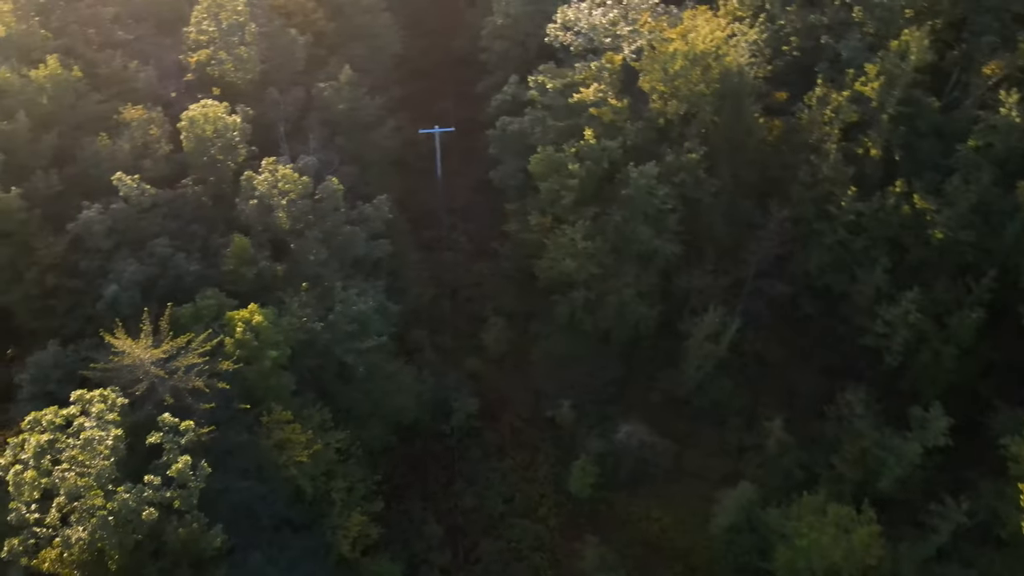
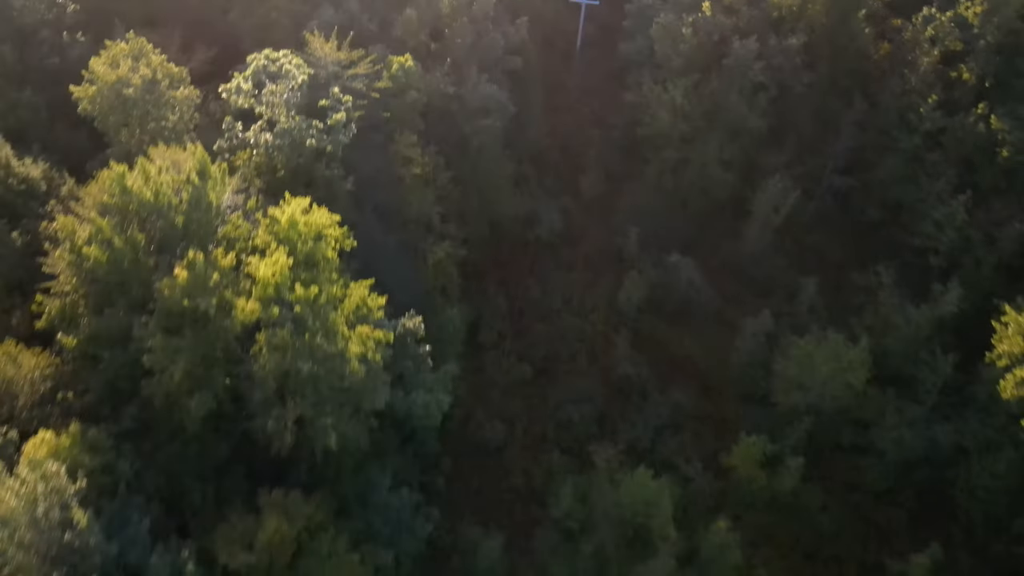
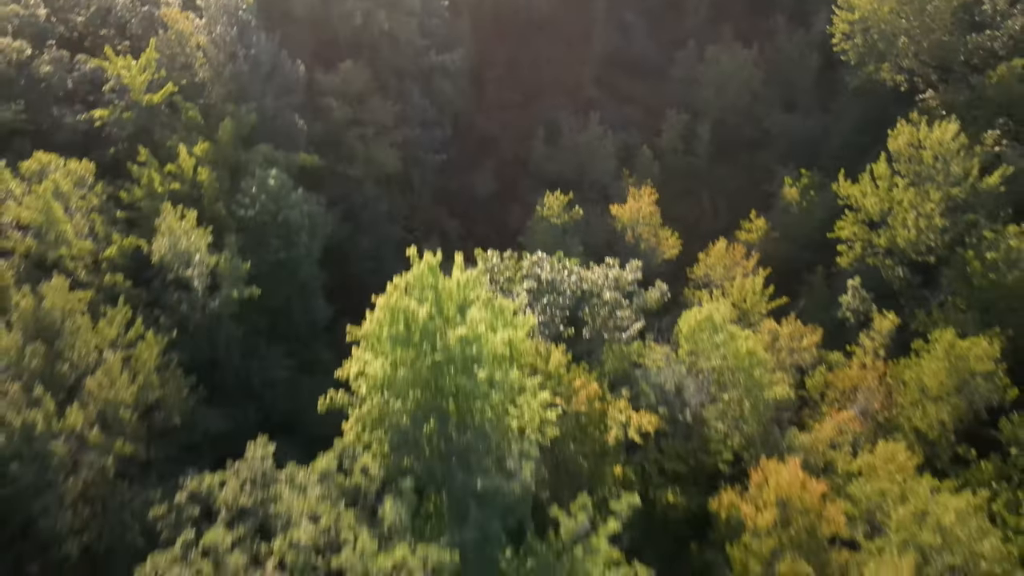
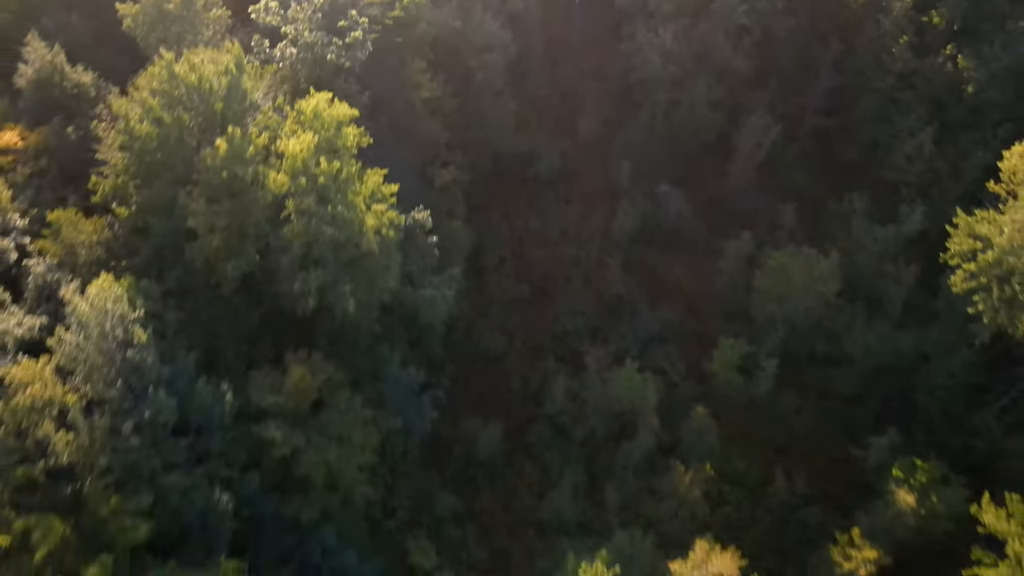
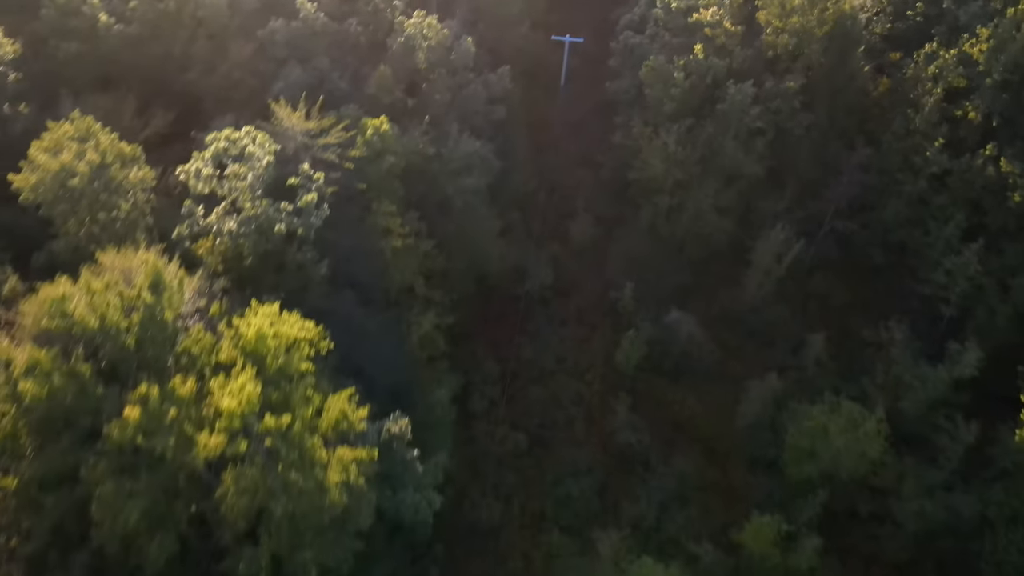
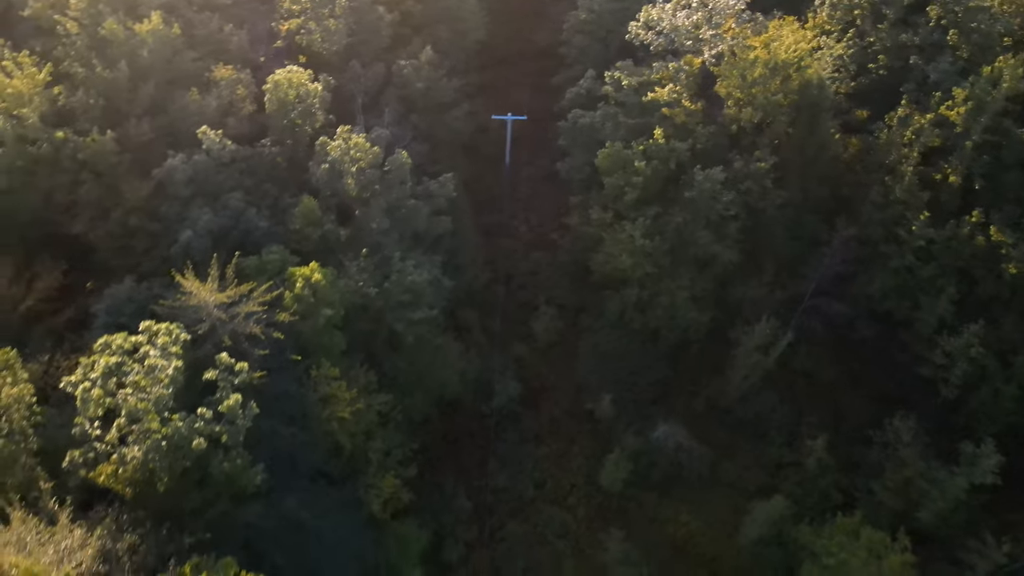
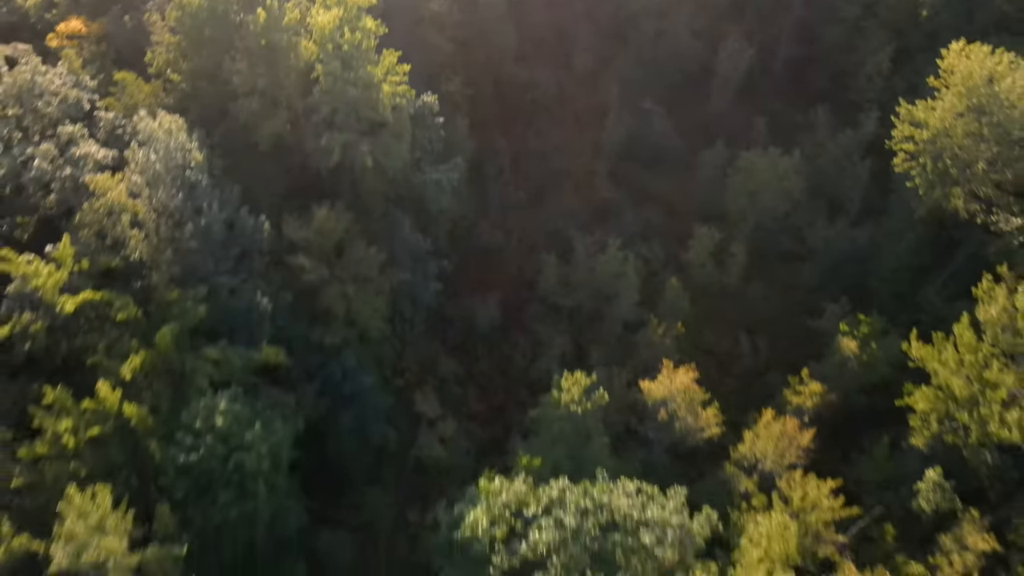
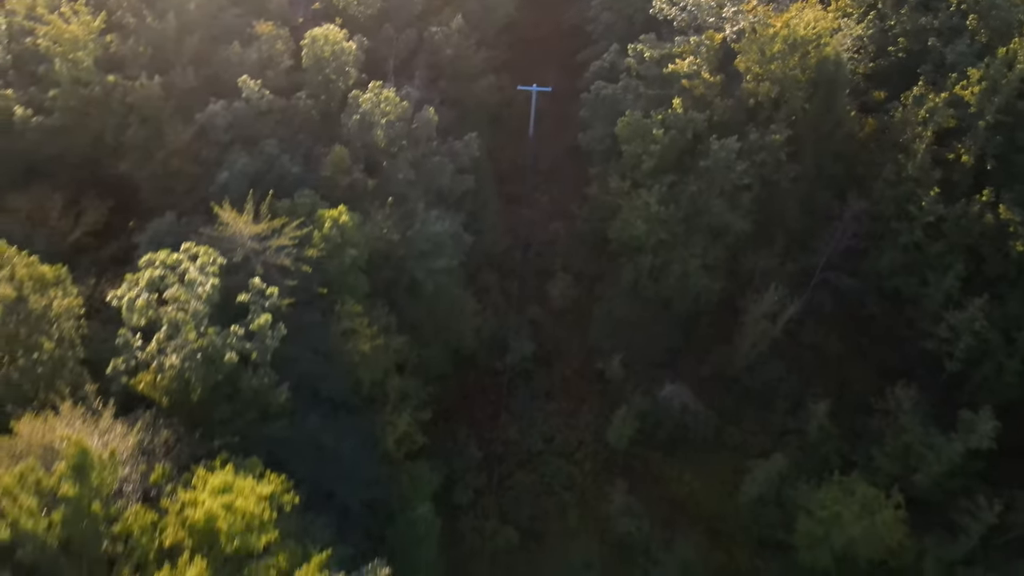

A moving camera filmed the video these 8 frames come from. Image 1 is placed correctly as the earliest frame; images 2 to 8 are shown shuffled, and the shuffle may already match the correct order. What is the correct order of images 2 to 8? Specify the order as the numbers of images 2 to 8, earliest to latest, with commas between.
6, 8, 5, 2, 4, 7, 3
